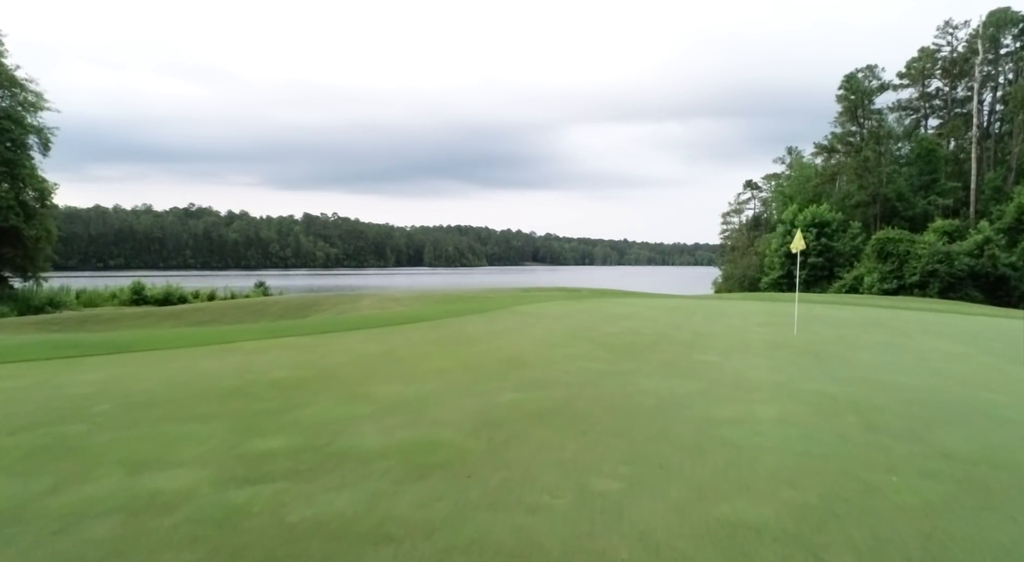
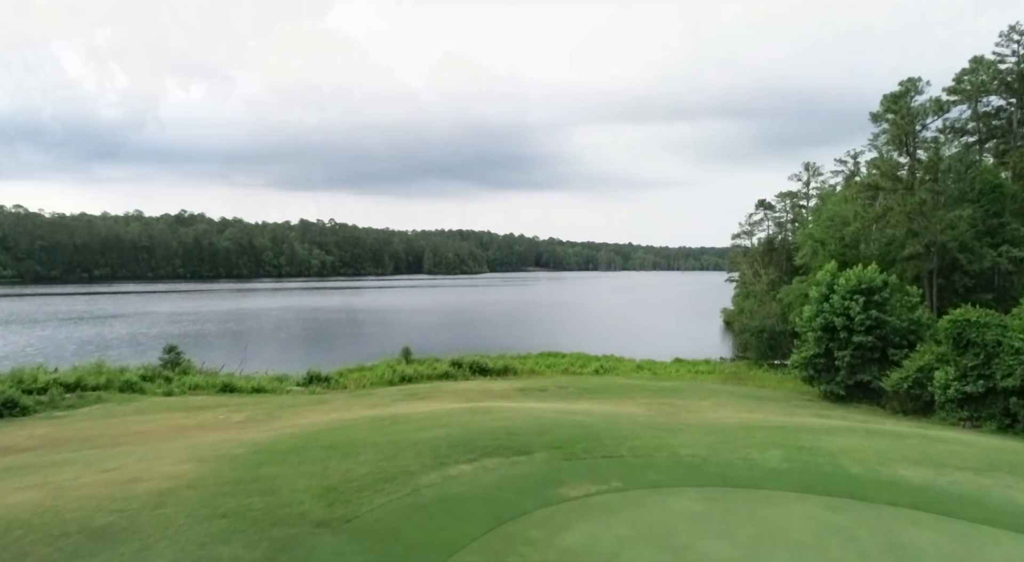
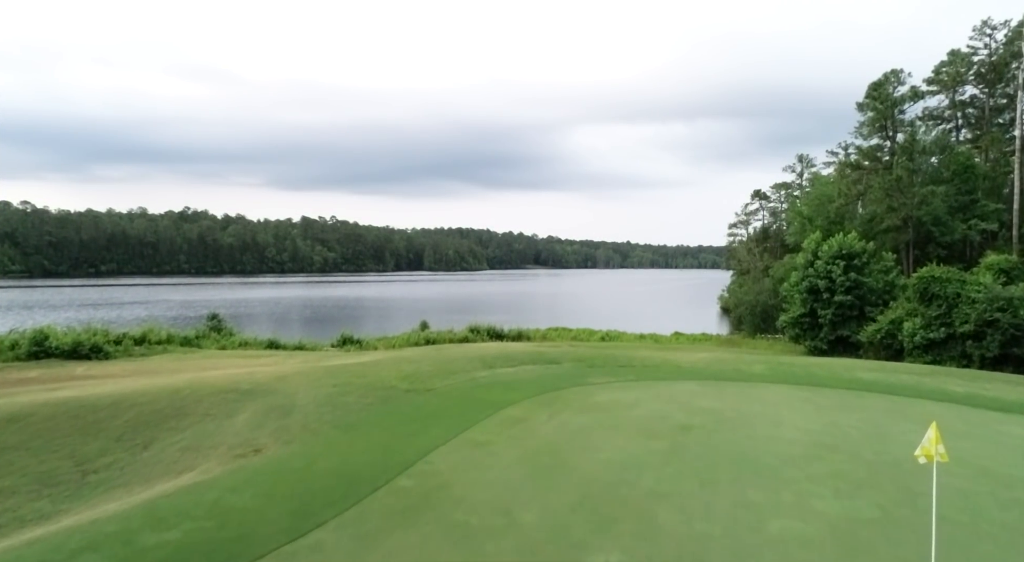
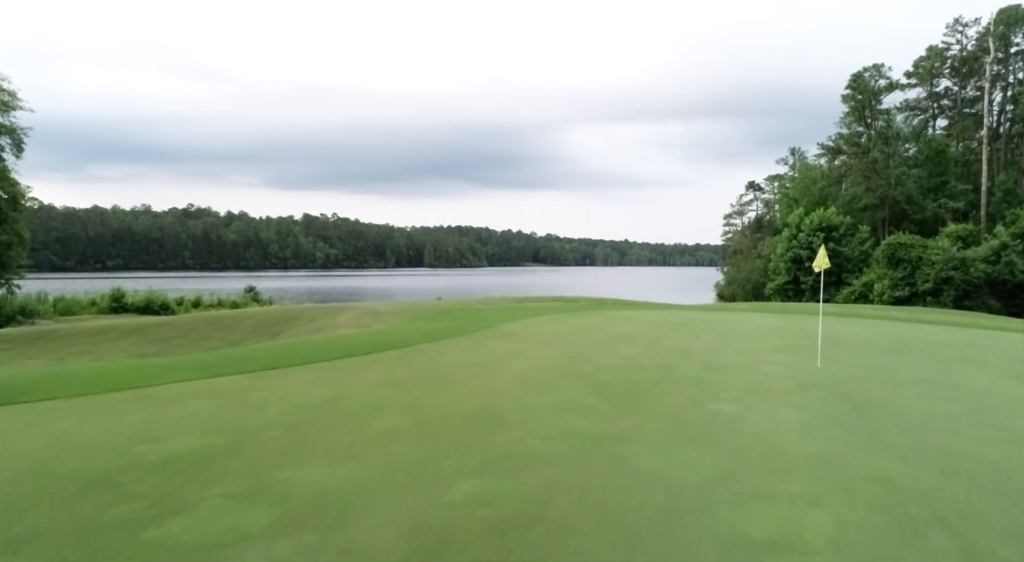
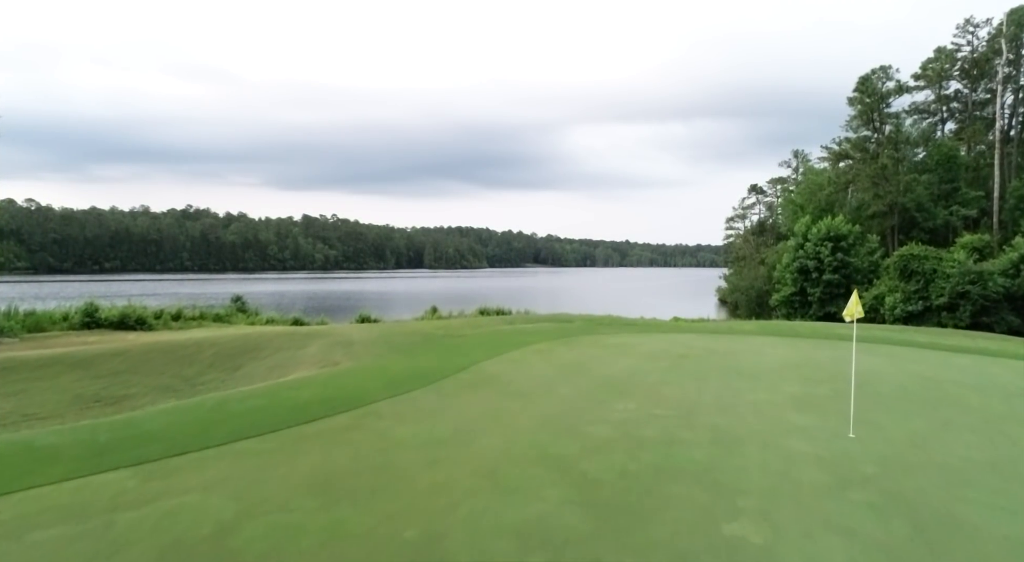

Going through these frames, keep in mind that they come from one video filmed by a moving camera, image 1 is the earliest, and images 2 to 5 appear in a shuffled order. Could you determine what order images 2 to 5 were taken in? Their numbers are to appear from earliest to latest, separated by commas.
4, 5, 3, 2
